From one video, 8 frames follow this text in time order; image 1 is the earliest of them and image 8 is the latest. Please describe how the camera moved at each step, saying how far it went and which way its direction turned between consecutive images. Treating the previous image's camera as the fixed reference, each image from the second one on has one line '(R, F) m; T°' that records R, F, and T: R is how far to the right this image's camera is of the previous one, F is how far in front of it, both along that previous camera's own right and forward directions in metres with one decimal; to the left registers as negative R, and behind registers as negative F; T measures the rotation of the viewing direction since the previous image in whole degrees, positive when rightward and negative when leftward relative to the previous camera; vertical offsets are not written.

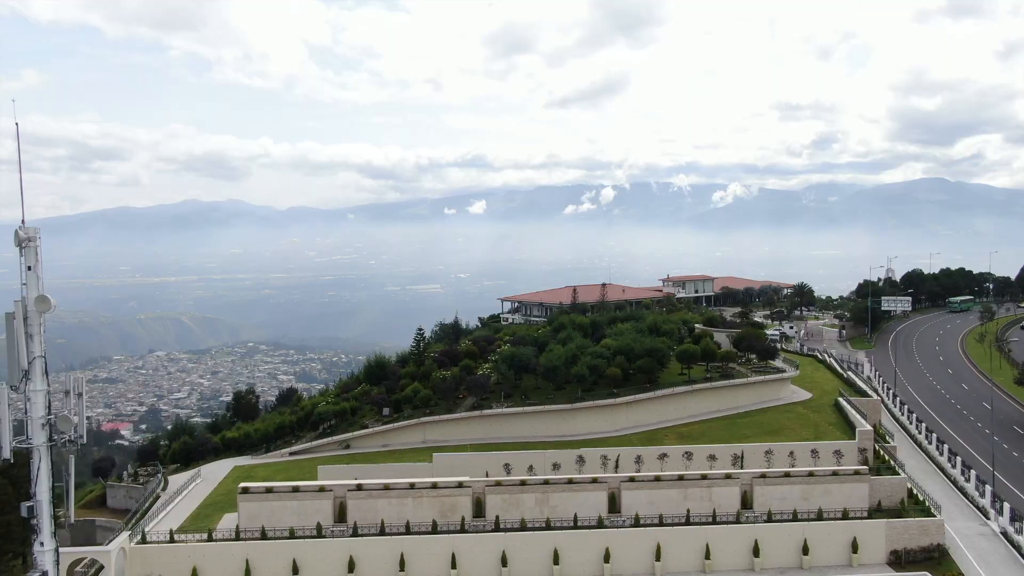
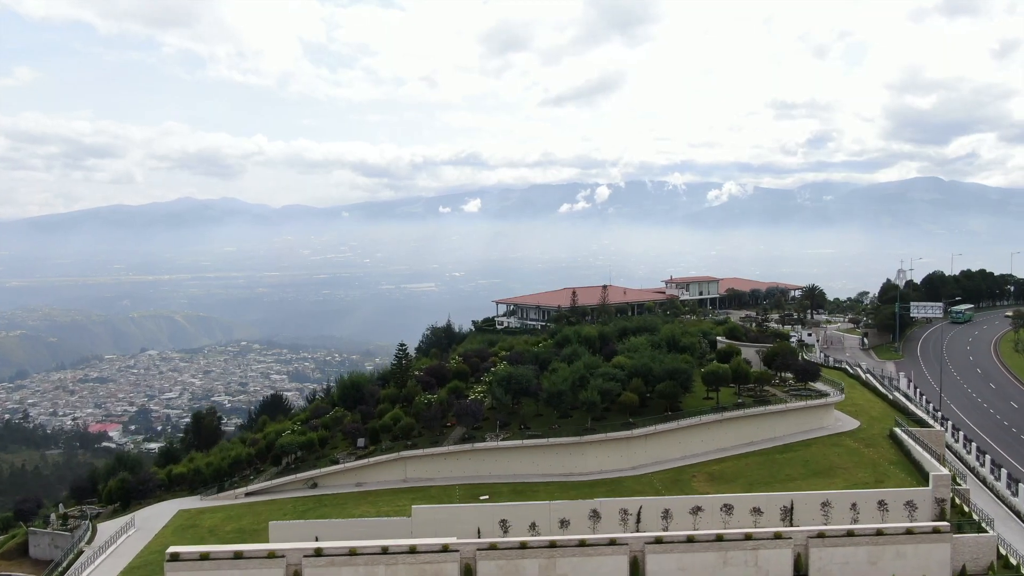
(-0.1, +4.1) m; 0°
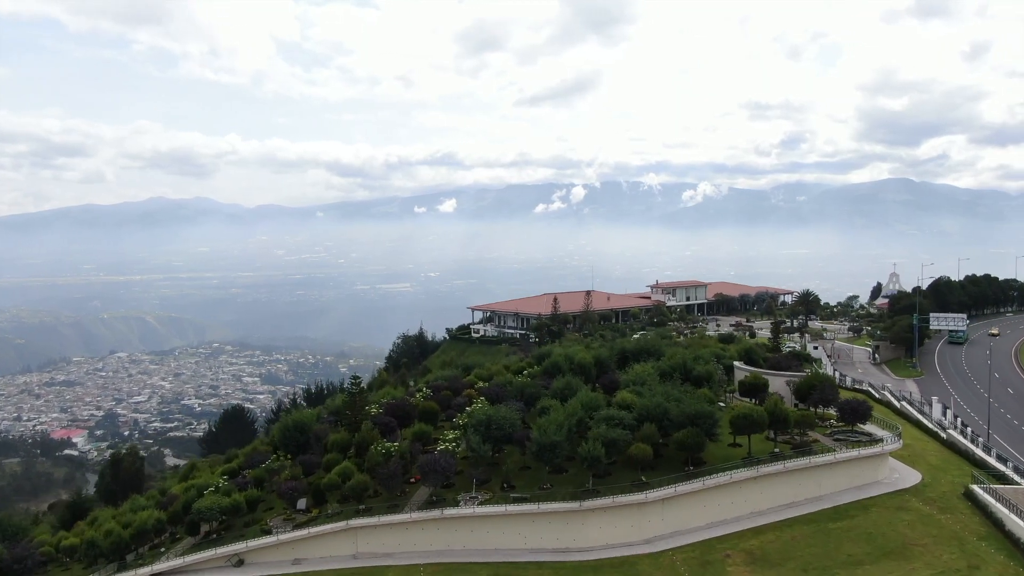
(-0.1, +4.8) m; +2°
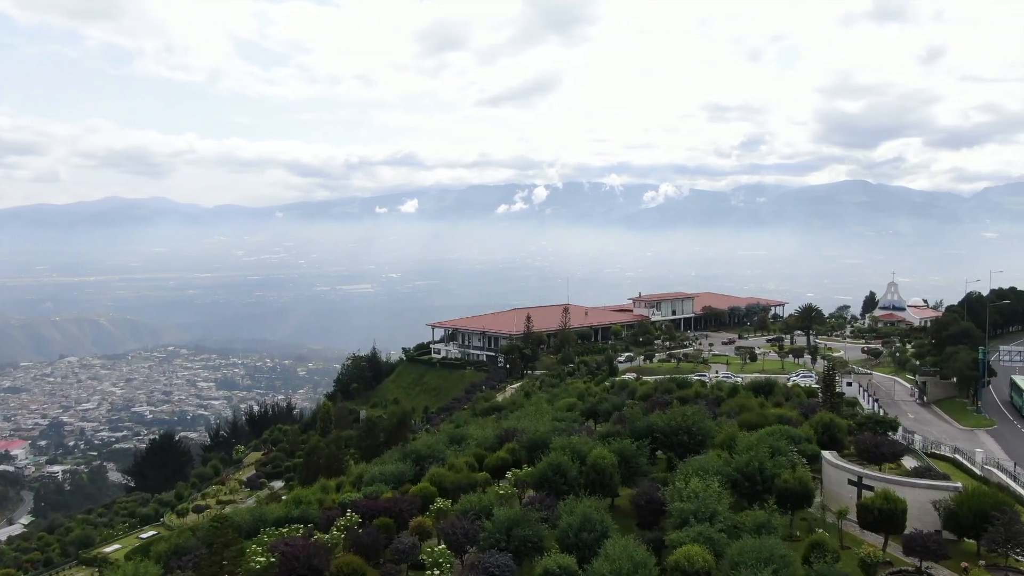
(-0.3, +8.7) m; +3°
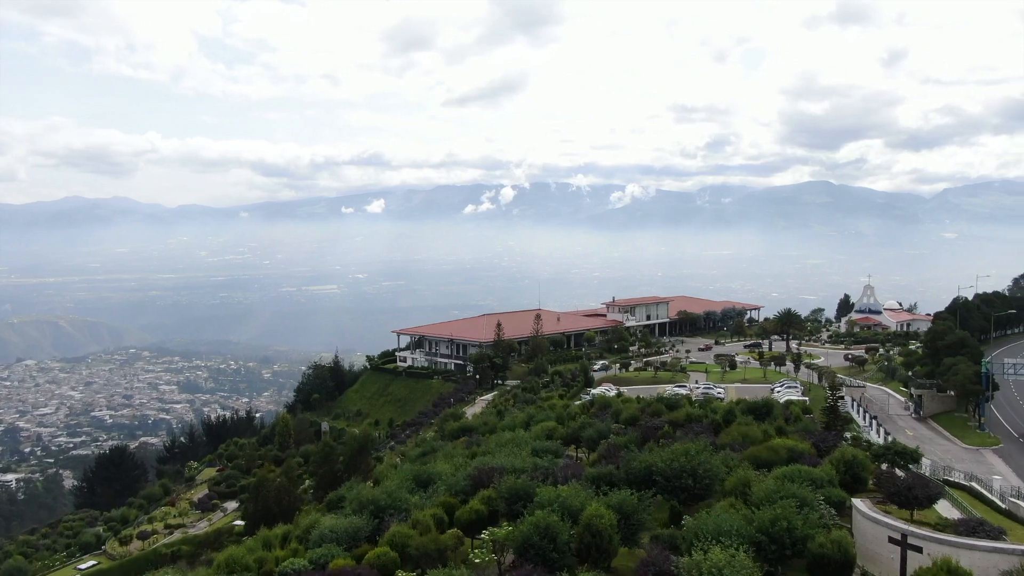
(-0.2, +2.8) m; +3°
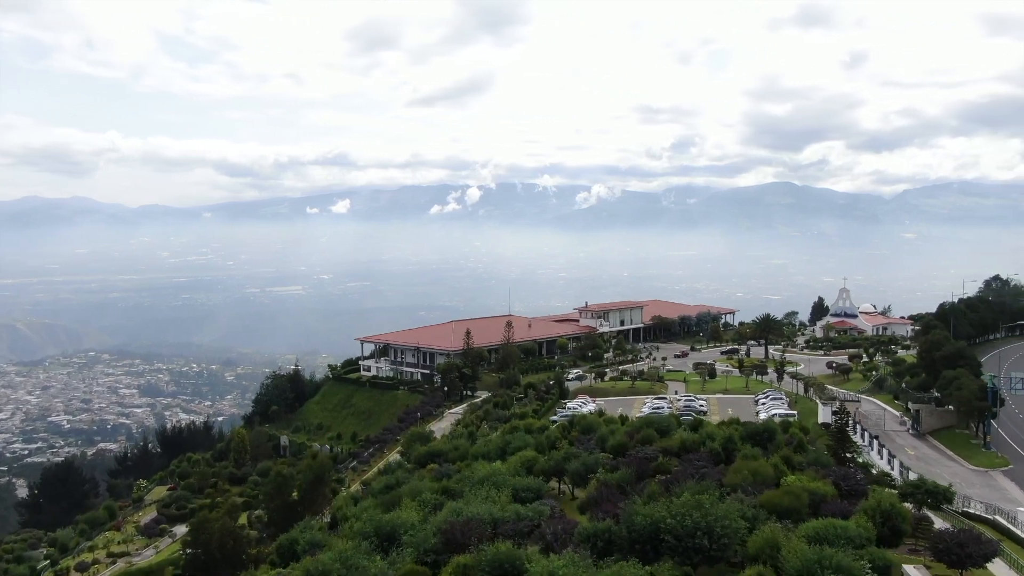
(-0.2, +2.8) m; +3°
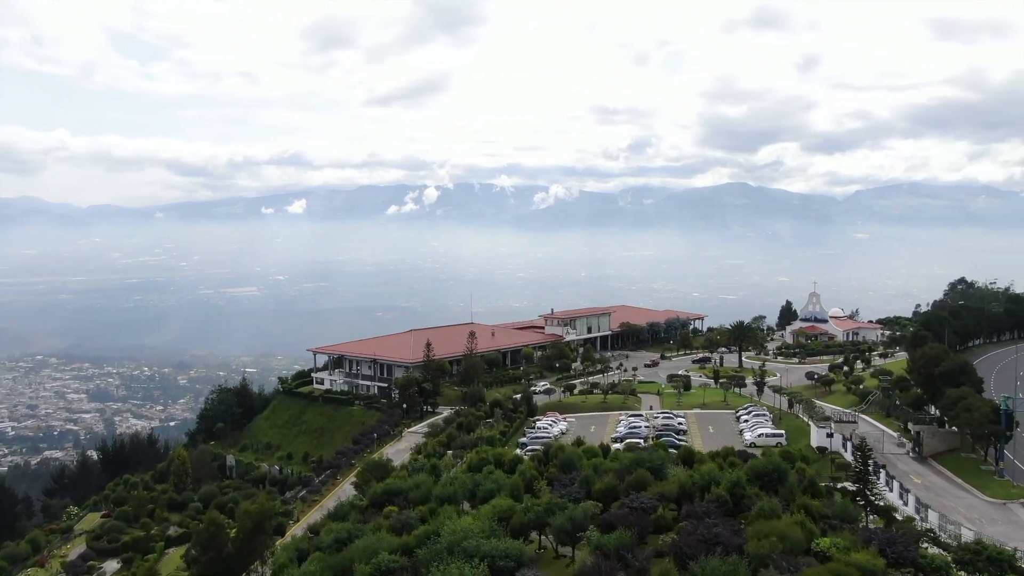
(-0.4, +3.4) m; +3°
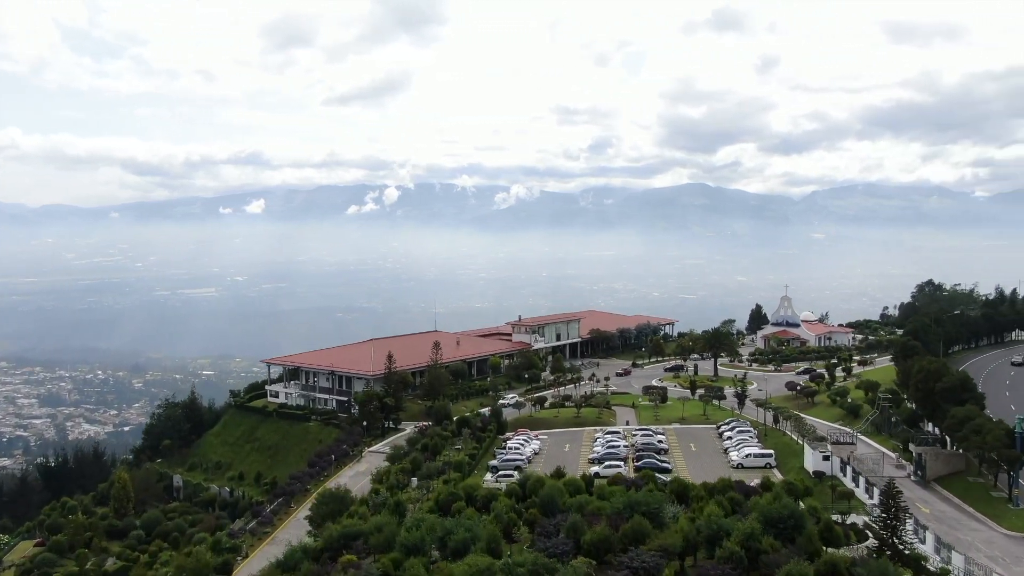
(-0.4, +2.8) m; +3°
